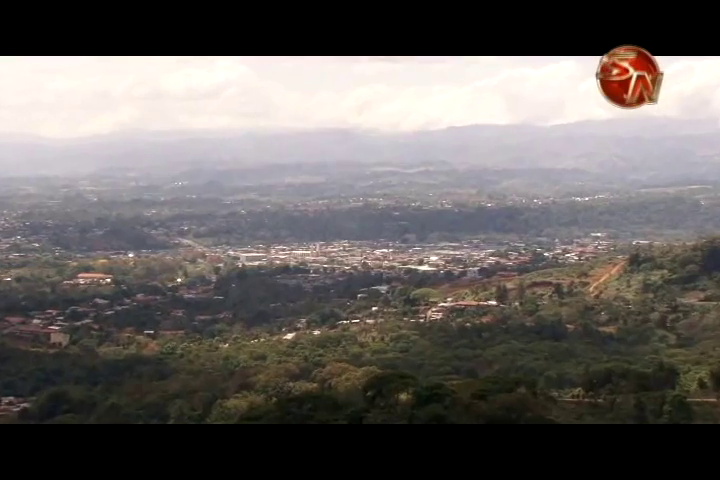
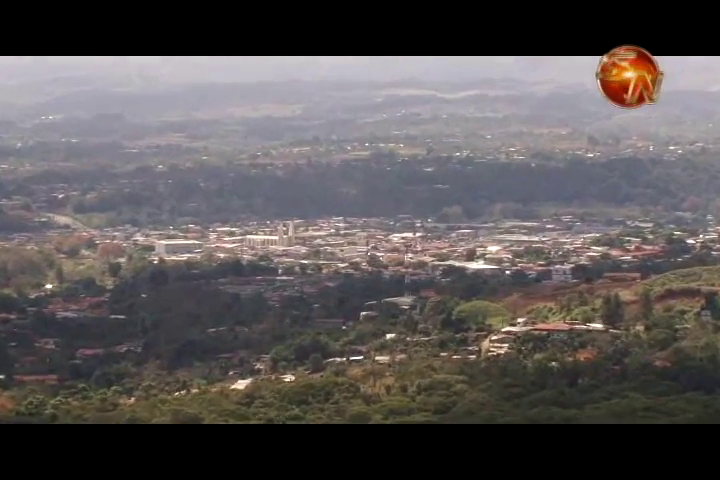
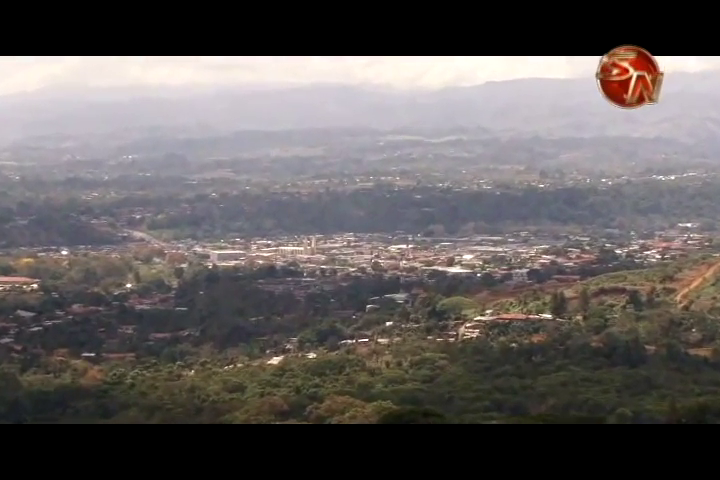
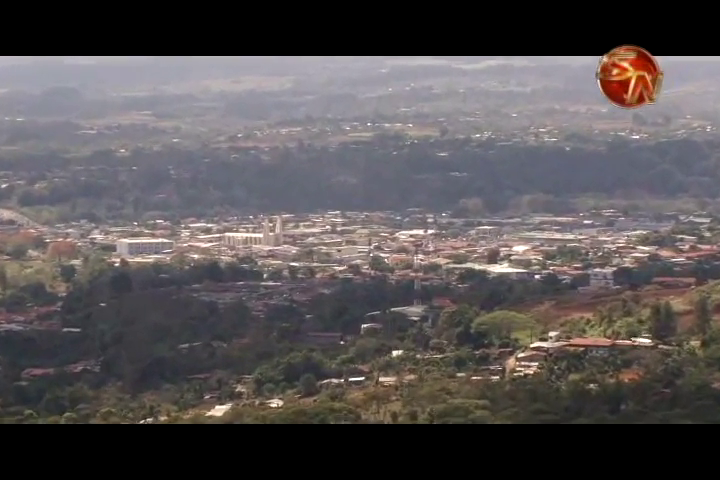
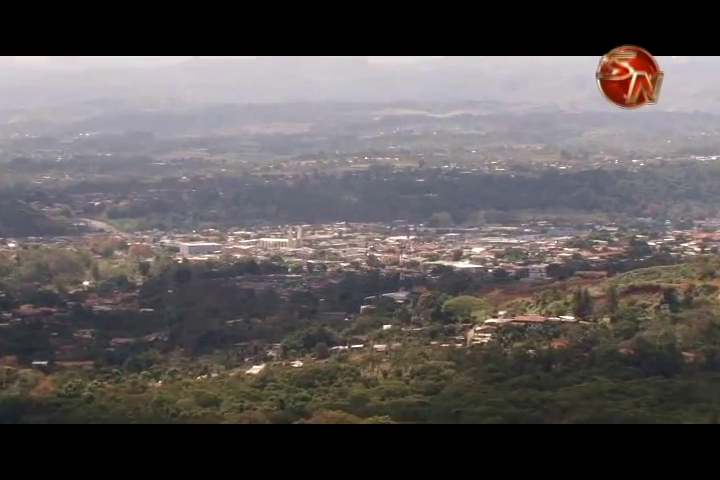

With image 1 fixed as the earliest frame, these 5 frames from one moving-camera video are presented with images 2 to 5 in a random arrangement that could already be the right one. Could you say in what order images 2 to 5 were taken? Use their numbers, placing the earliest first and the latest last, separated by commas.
3, 5, 2, 4
